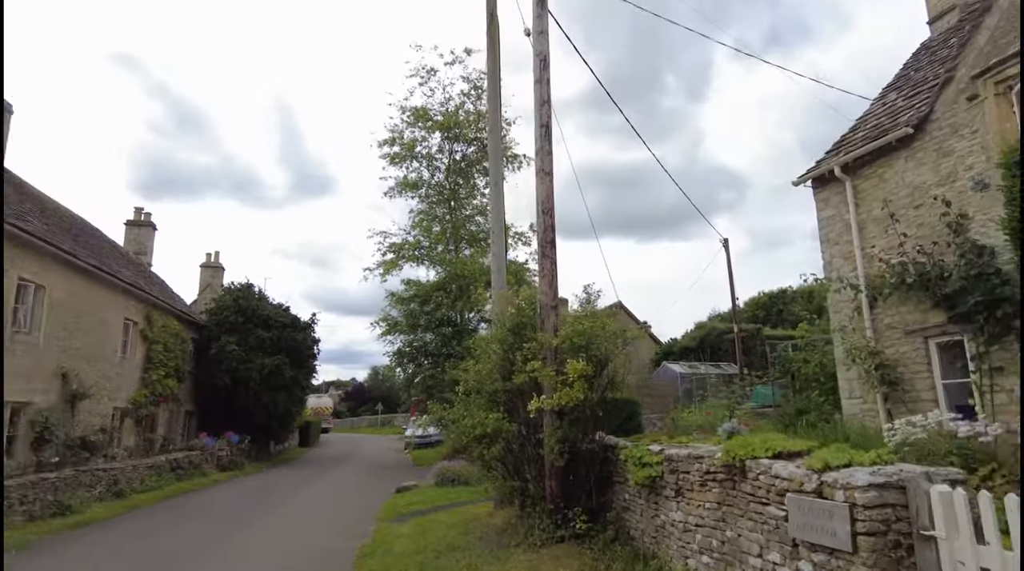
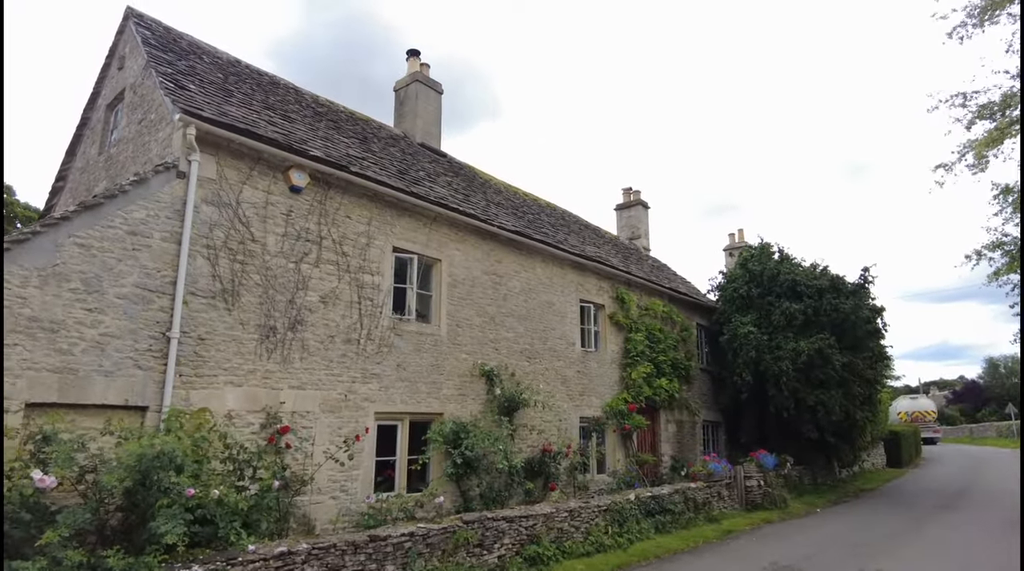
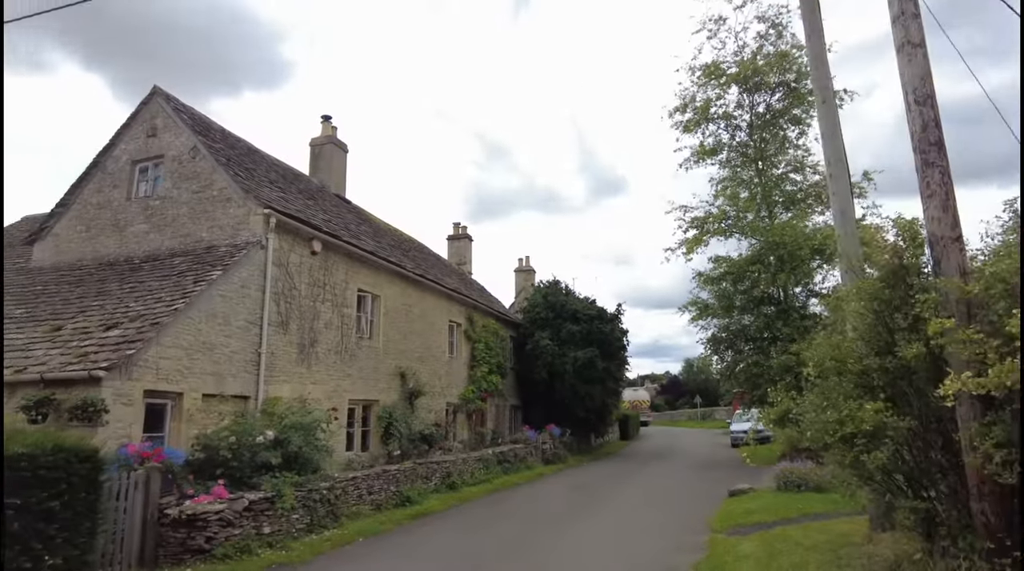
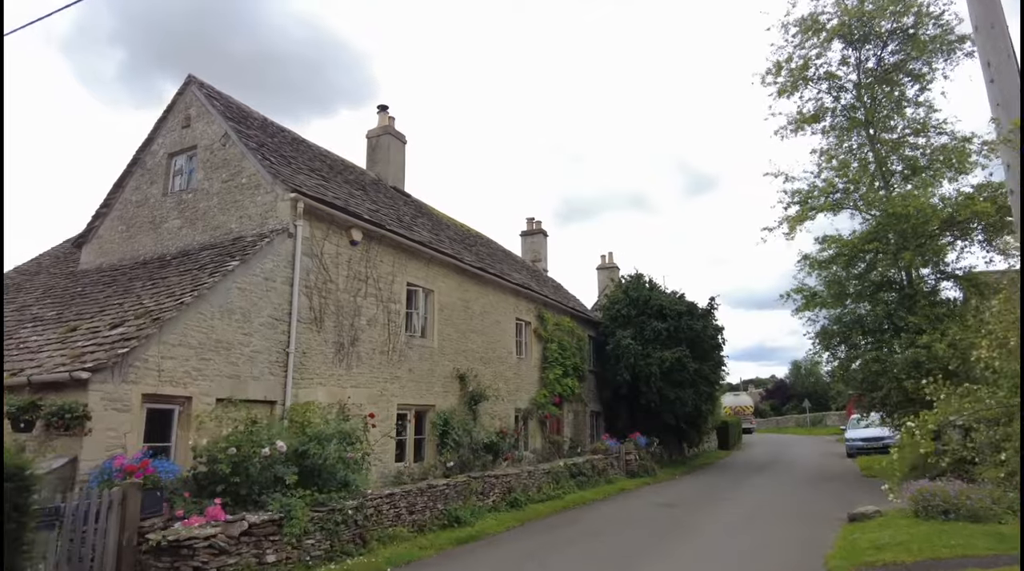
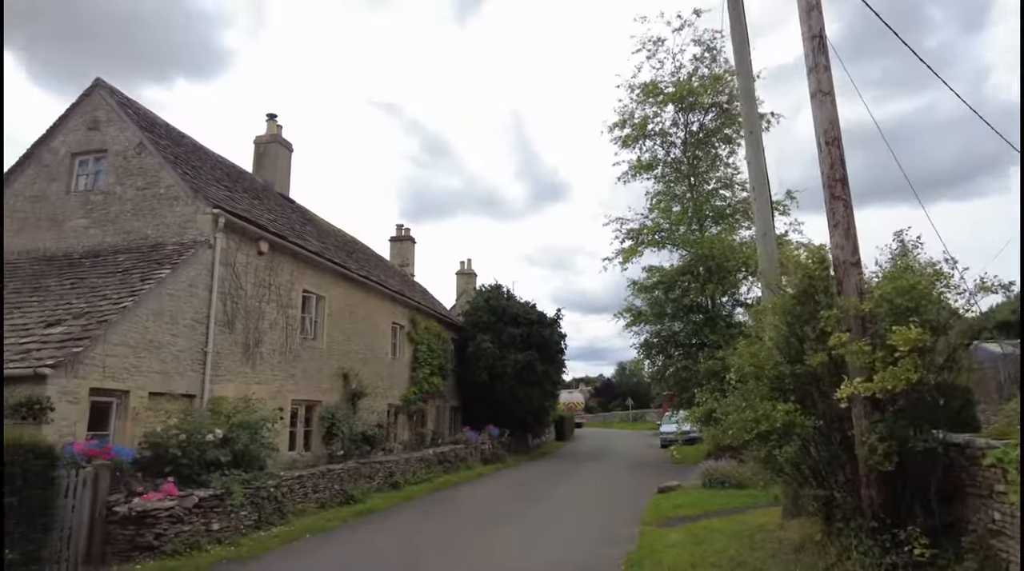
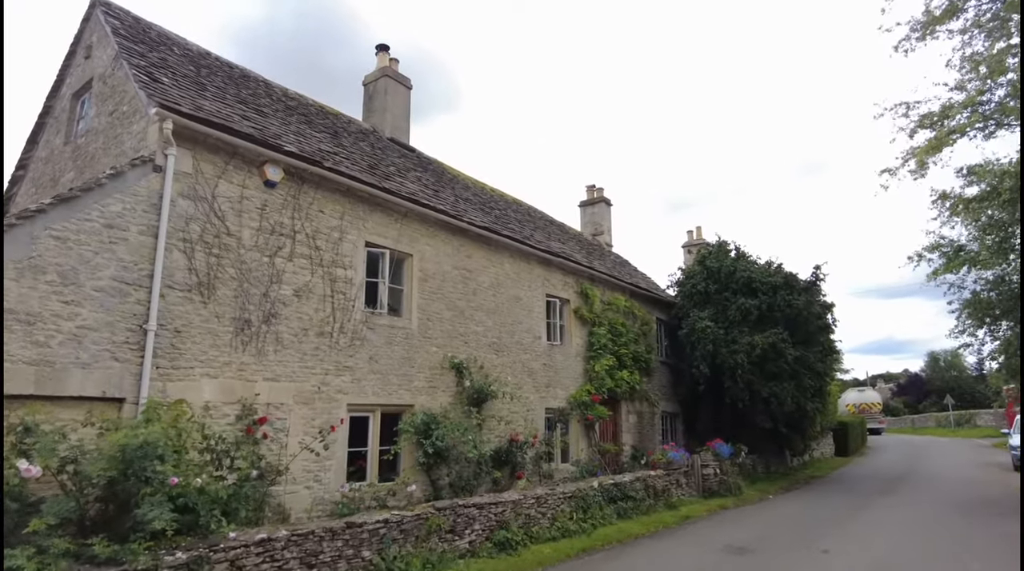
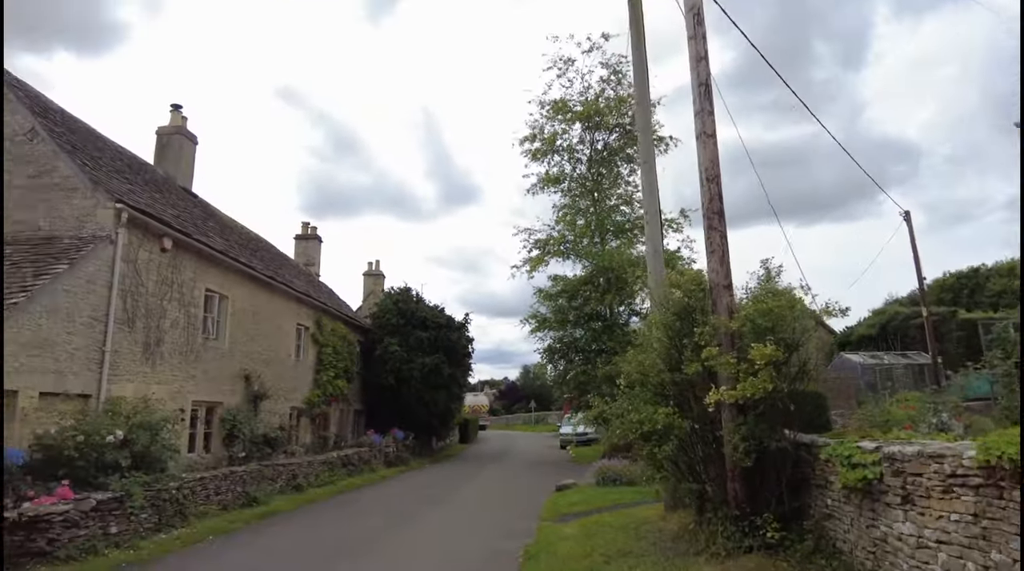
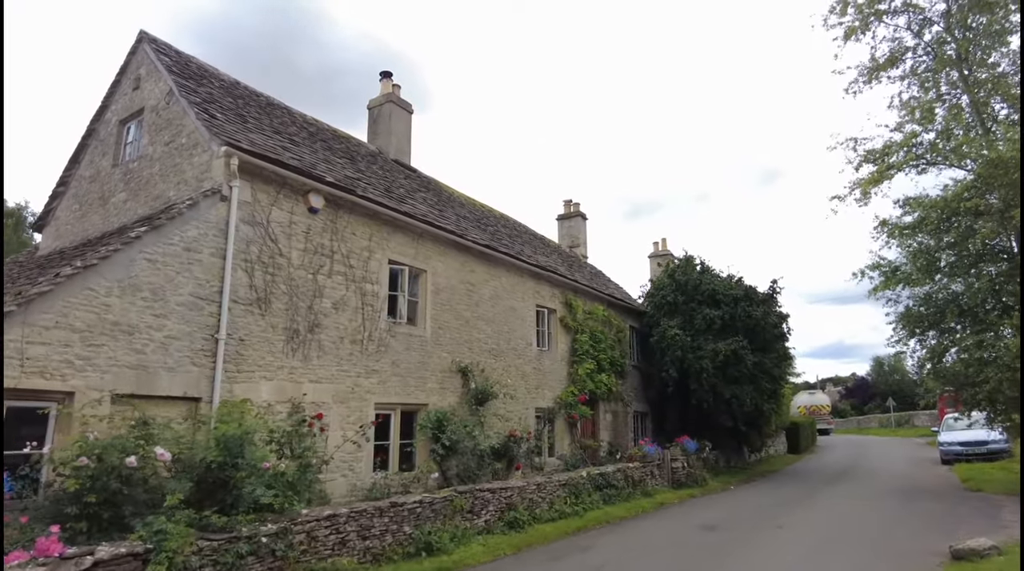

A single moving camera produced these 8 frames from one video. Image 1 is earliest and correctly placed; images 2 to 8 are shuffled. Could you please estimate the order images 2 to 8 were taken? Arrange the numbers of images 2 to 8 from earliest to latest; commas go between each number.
7, 5, 3, 4, 8, 6, 2
